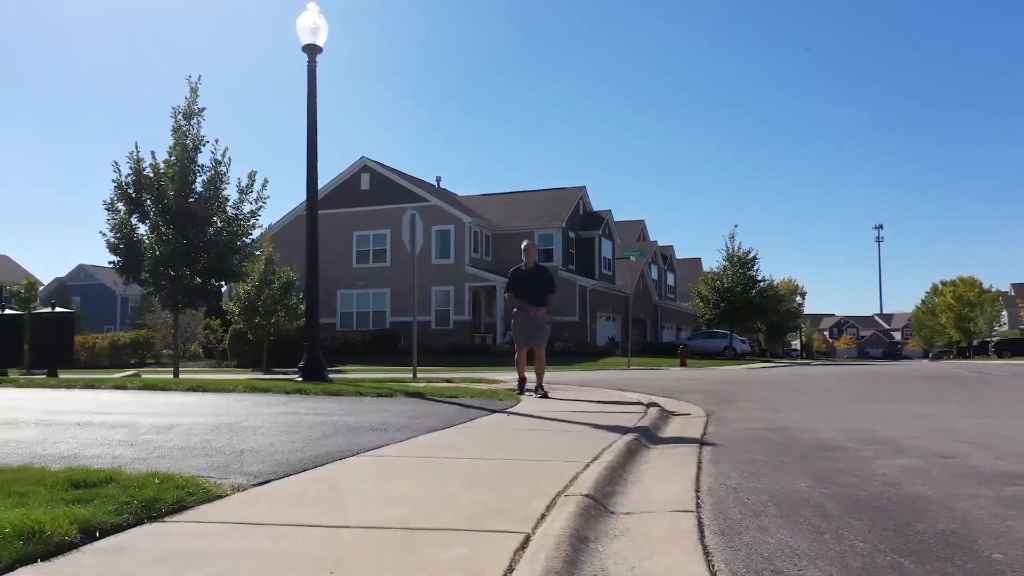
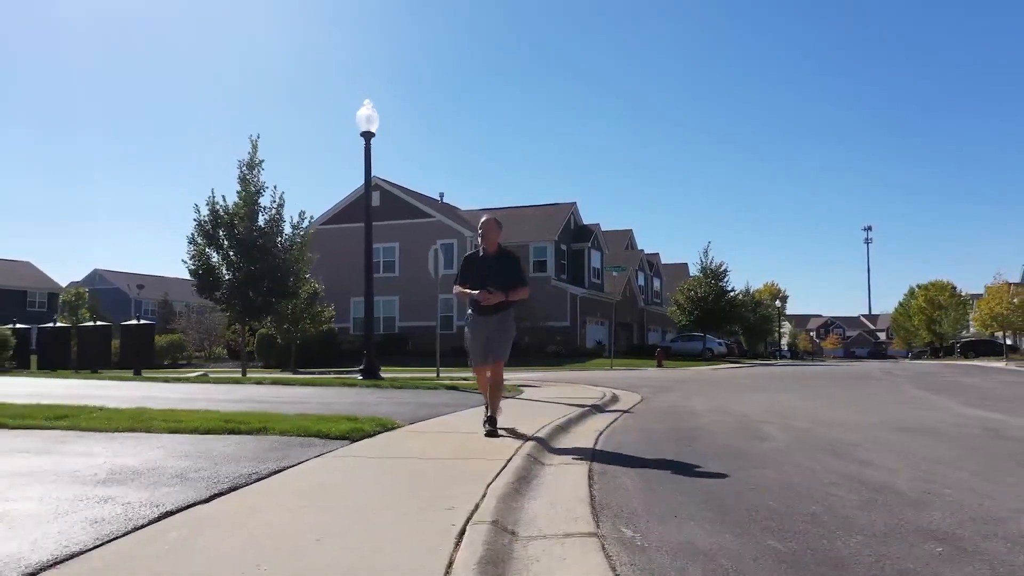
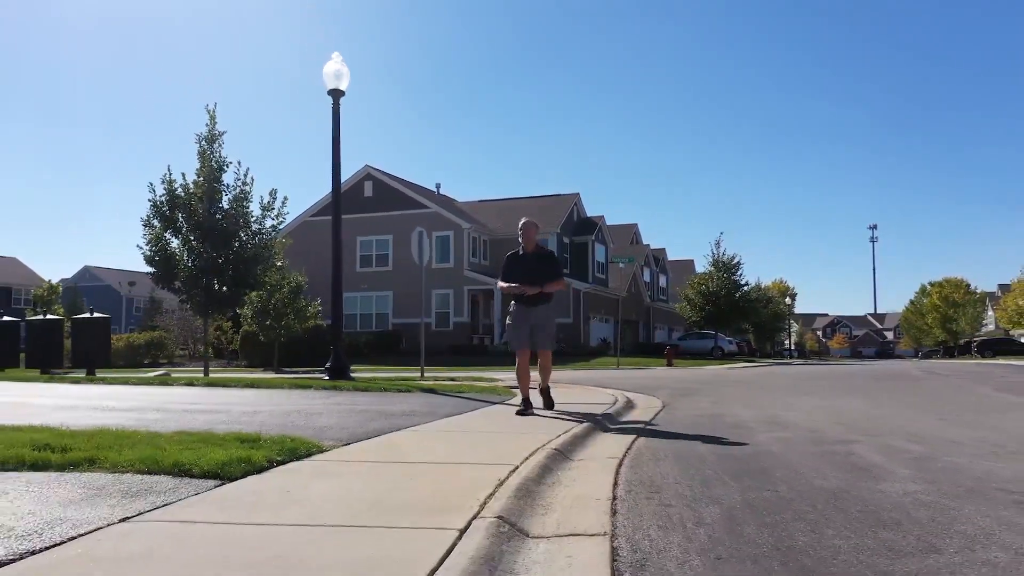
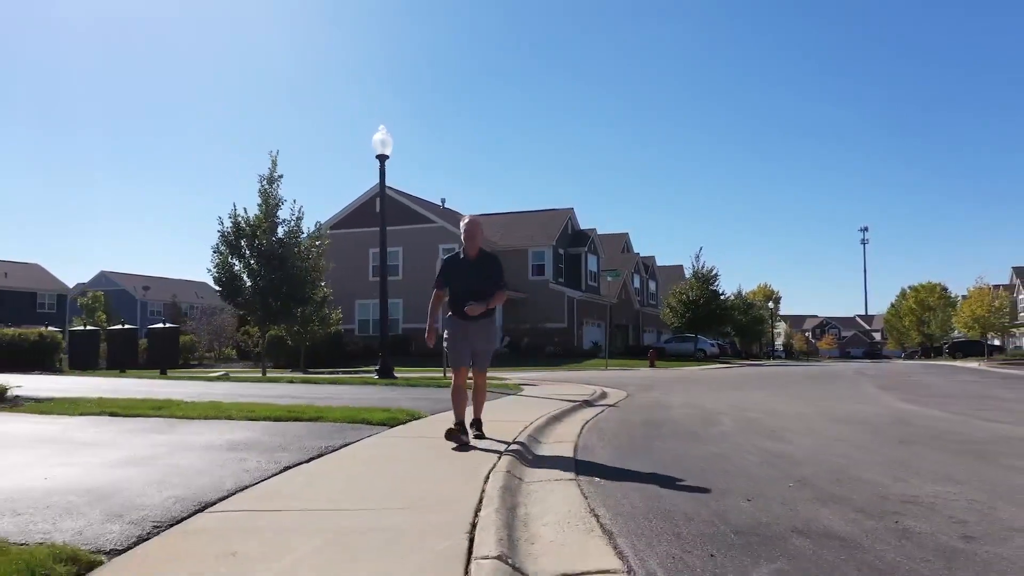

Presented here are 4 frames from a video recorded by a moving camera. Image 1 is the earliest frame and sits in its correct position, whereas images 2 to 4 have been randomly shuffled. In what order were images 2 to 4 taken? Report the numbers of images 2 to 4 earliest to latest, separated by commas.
3, 2, 4
